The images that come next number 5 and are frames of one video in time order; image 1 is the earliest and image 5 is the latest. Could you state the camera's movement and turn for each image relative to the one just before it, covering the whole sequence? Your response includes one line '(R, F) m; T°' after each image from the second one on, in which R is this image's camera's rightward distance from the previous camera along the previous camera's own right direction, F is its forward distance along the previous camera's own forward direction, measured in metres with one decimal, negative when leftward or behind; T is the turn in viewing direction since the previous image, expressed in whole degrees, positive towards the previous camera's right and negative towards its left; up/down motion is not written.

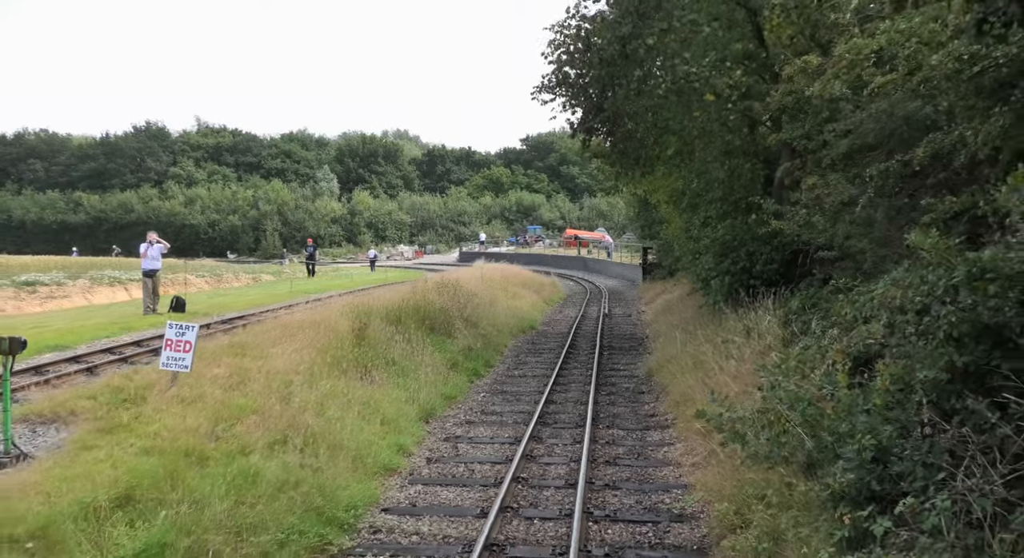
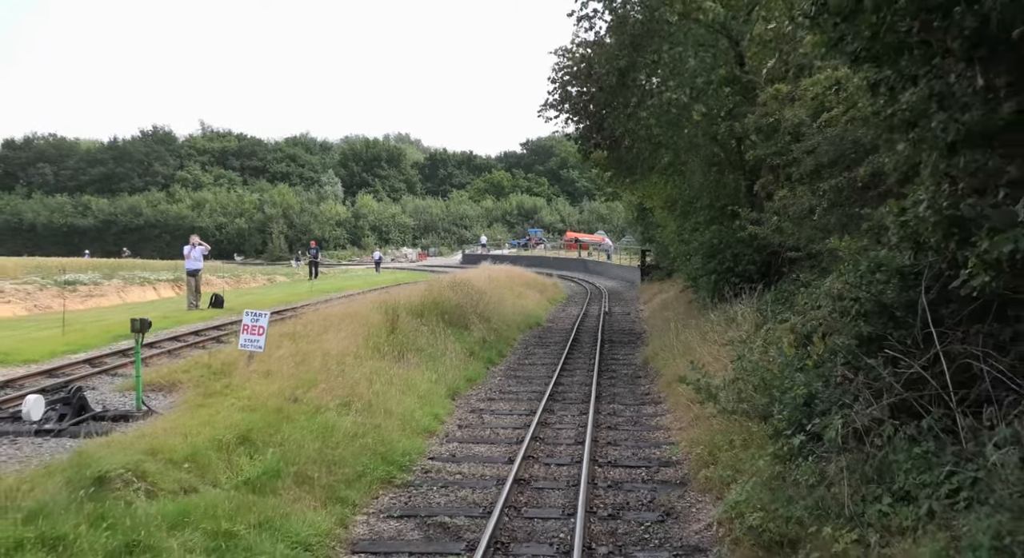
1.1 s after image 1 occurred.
(-0.2, -2.3) m; 0°
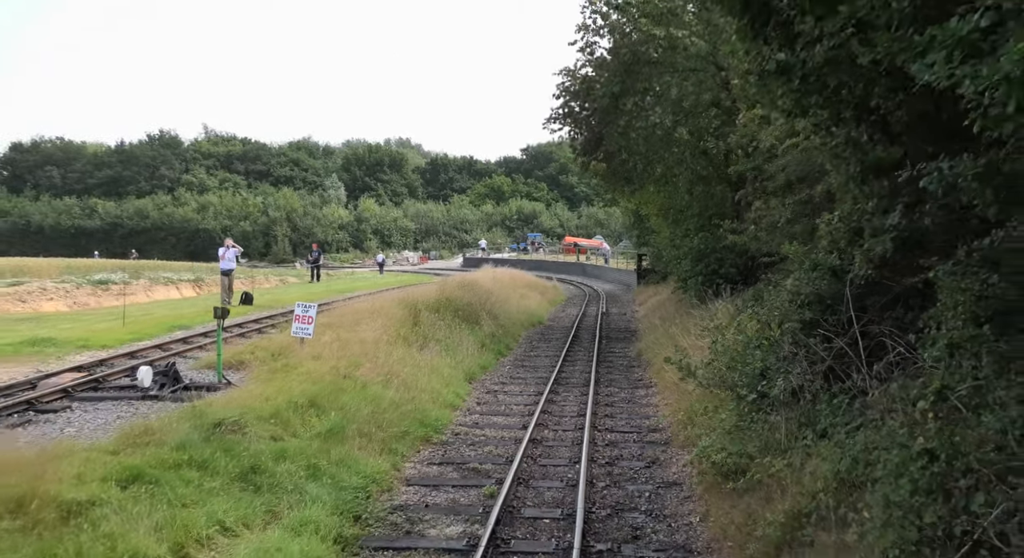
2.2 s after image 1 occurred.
(-0.2, -2.3) m; 0°
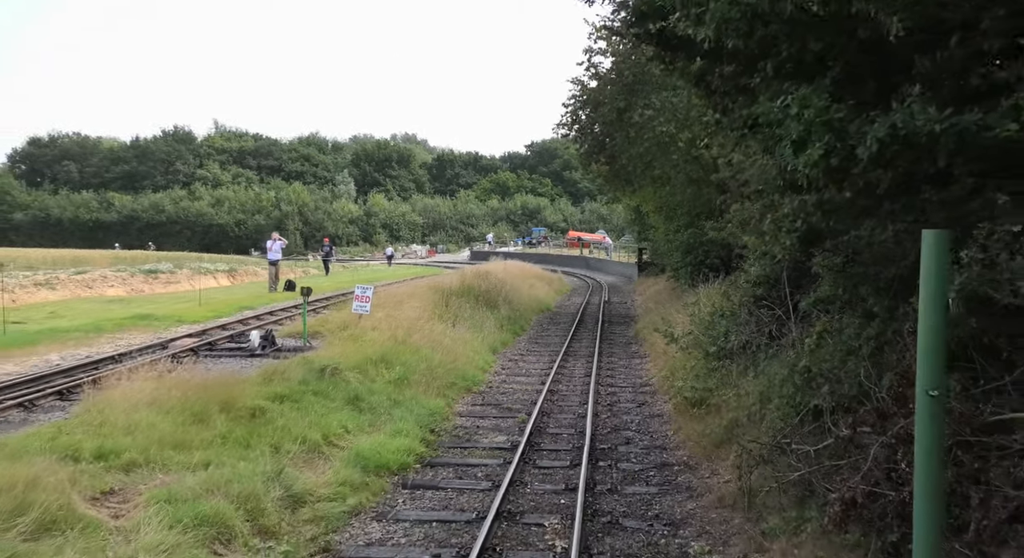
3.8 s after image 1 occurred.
(-0.3, -3.5) m; 0°
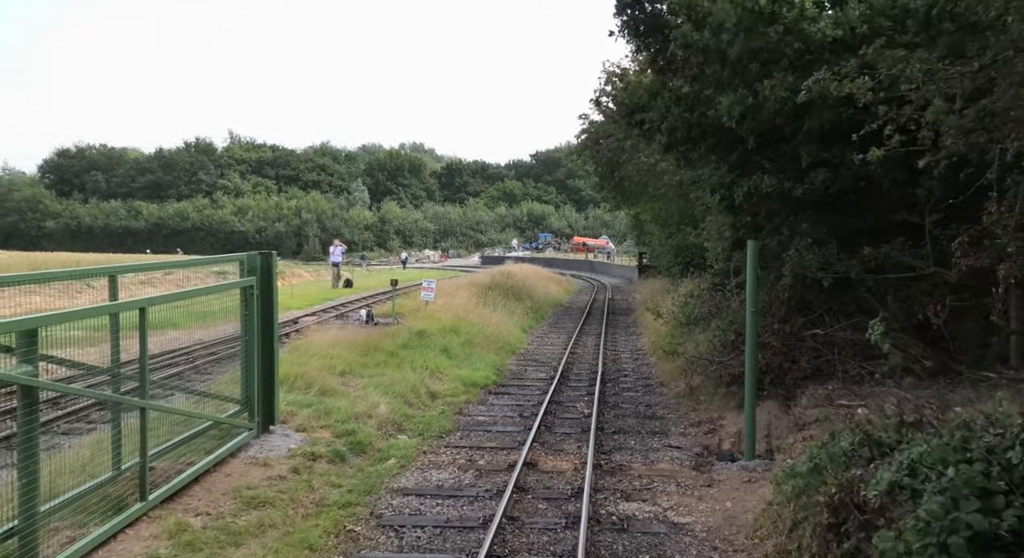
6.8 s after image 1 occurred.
(-0.6, -6.3) m; 0°
